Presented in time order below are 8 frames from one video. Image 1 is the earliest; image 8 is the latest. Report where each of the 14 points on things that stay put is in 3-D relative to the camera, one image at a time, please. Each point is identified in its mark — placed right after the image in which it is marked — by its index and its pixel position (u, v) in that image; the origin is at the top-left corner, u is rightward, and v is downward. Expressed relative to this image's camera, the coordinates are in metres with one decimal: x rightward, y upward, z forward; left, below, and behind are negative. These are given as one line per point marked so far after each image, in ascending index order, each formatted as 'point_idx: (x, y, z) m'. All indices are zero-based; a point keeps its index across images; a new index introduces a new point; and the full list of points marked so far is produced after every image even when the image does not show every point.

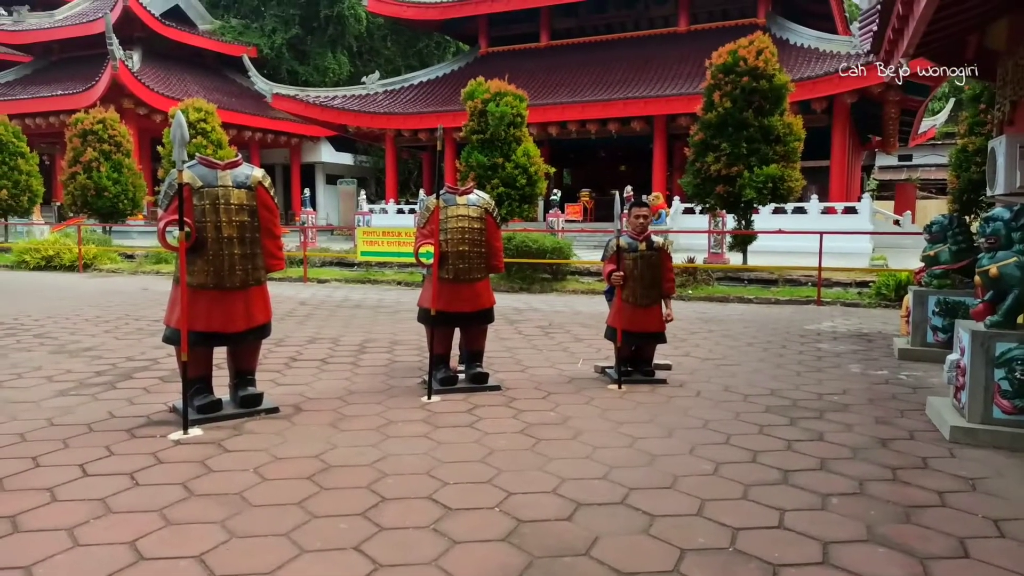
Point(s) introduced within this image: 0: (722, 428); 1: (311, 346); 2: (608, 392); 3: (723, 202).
0: (+1.1, -0.7, +3.8) m
1: (-1.7, -0.5, +6.1) m
2: (+0.6, -0.7, +4.6) m
3: (+3.4, +1.4, +11.8) m
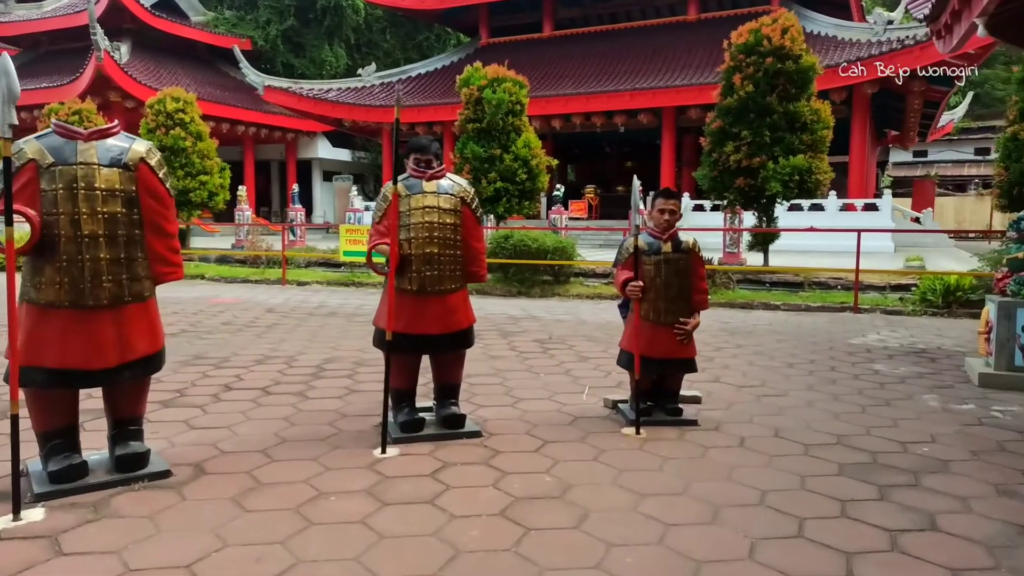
0: (+1.0, -0.8, +2.7) m
1: (-1.8, -0.6, +5.0) m
2: (+0.5, -0.7, +3.5) m
3: (+3.4, +1.3, +10.6) m
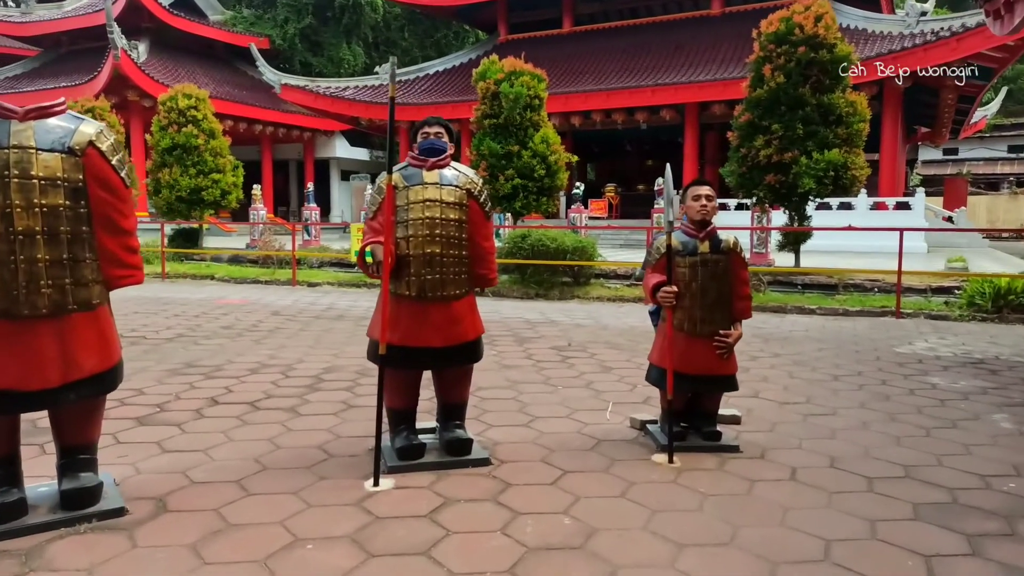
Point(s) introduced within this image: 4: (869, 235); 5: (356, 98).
0: (+1.0, -0.8, +2.2) m
1: (-1.7, -0.6, +4.6) m
2: (+0.6, -0.8, +3.0) m
3: (+3.6, +1.3, +10.1) m
4: (+6.3, +0.9, +13.0) m
5: (-4.2, +5.2, +19.9) m
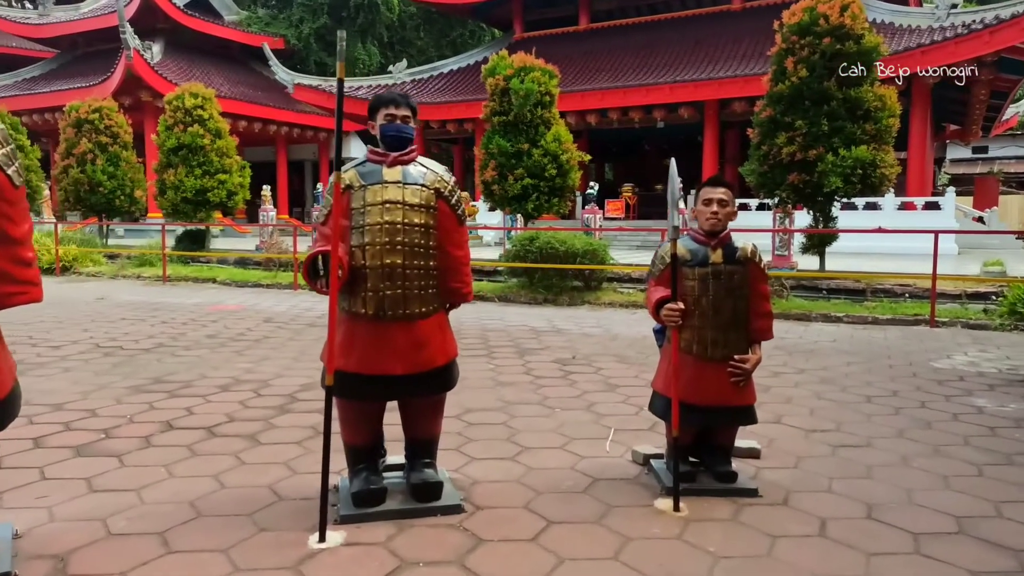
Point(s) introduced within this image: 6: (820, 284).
0: (+0.9, -0.9, +1.7) m
1: (-1.7, -0.6, +4.2) m
2: (+0.5, -0.8, +2.5) m
3: (+3.7, +1.2, +9.5) m
4: (+6.5, +0.9, +12.4) m
5: (-3.8, +5.1, +19.6) m
6: (+3.9, 0.0, +9.2) m
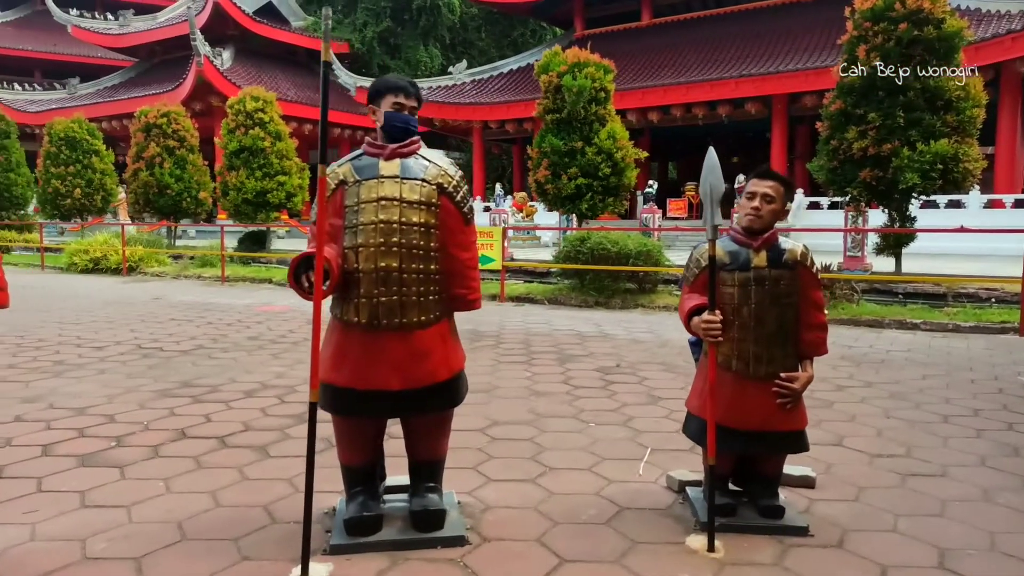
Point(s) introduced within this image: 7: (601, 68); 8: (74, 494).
0: (+0.9, -0.9, +1.4) m
1: (-1.5, -0.6, +4.0) m
2: (+0.5, -0.8, +2.2) m
3: (+4.3, +1.2, +8.9) m
4: (+7.4, +0.8, +11.5) m
5: (-2.3, +5.1, +19.6) m
6: (+4.5, 0.0, +8.6) m
7: (+1.3, +3.3, +10.8) m
8: (-1.6, -0.8, +2.7) m
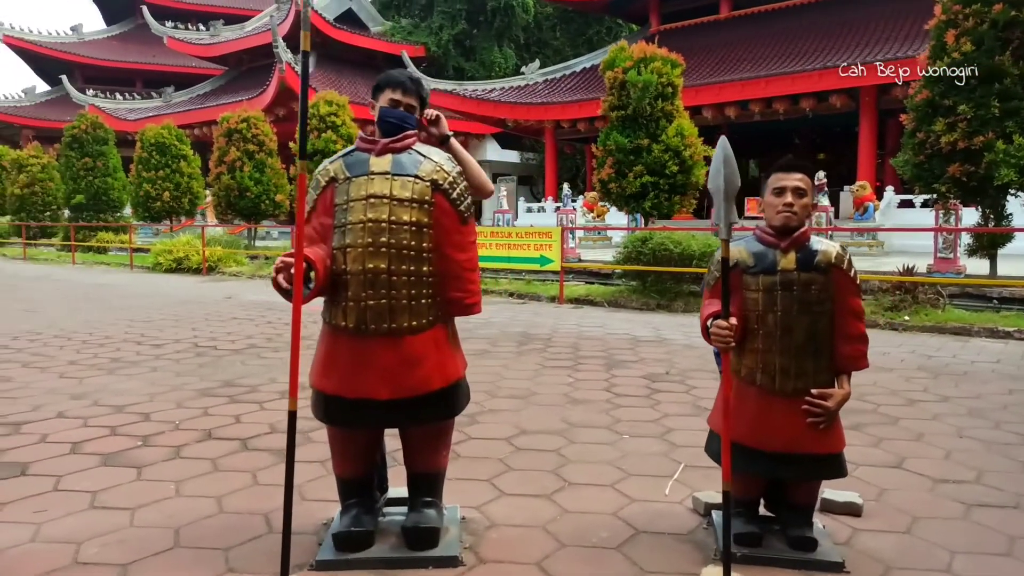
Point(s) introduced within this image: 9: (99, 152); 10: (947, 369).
0: (+0.8, -0.9, +1.1) m
1: (-1.3, -0.7, +4.0) m
2: (+0.5, -0.9, +2.0) m
3: (+5.0, +1.1, +8.2) m
4: (+8.3, +0.7, +10.5) m
5: (-0.4, +5.1, +19.5) m
6: (+5.1, 0.0, +7.9) m
7: (+2.2, +3.2, +10.5) m
8: (-1.6, -0.8, +2.7) m
9: (-10.0, +3.3, +17.9) m
10: (+3.1, -0.6, +5.2) m
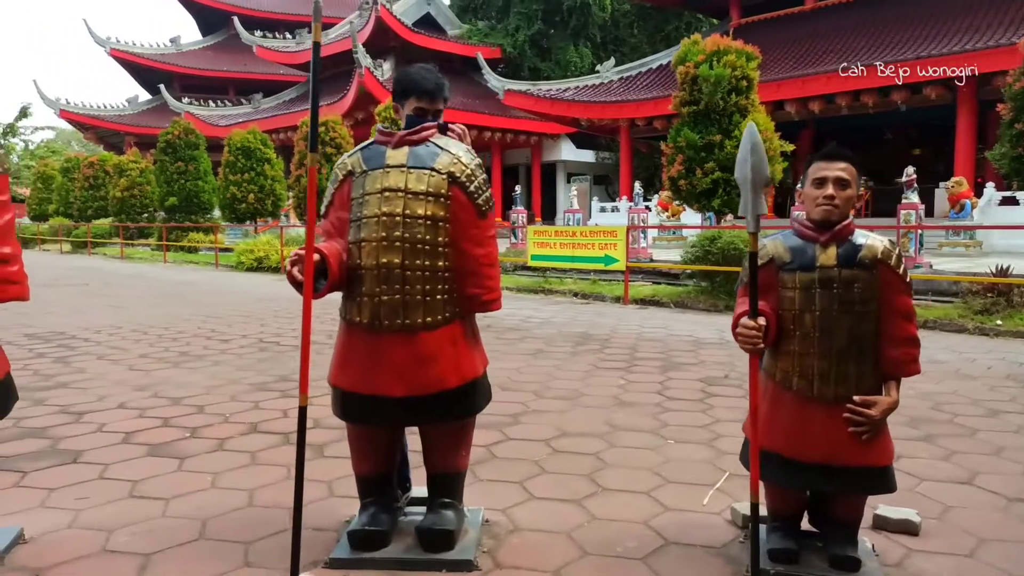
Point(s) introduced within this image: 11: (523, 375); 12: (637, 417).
0: (+0.7, -0.9, +0.9) m
1: (-1.1, -0.6, +4.1) m
2: (+0.5, -0.8, +1.9) m
3: (+5.7, +1.1, +7.6) m
4: (+9.2, +0.7, +9.5) m
5: (+1.5, +5.0, +19.4) m
6: (+5.7, -0.1, +7.2) m
7: (+3.2, +3.2, +10.1) m
8: (-1.5, -0.7, +2.8) m
9: (-8.2, +3.4, +18.8) m
10: (+3.4, -0.6, +4.8) m
11: (+0.1, -0.6, +4.8) m
12: (+0.6, -0.7, +3.8) m
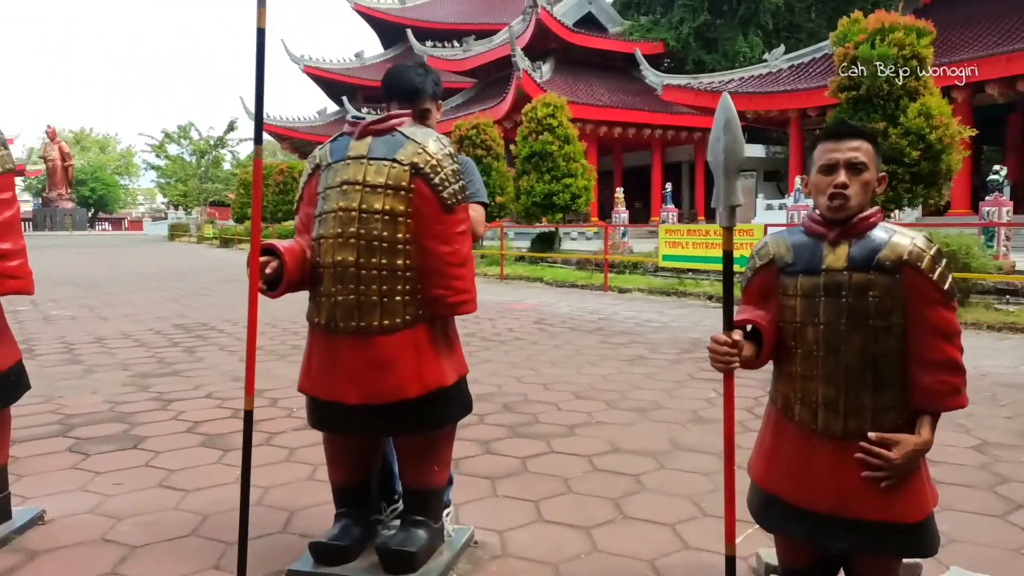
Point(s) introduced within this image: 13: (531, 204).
0: (+0.3, -0.9, +0.6) m
1: (-0.7, -0.6, +4.1) m
2: (+0.3, -0.9, +1.5) m
3: (+6.7, +1.0, +5.9) m
4: (+10.6, +0.5, +7.0) m
5: (+5.4, +5.0, +18.4) m
6: (+6.6, -0.2, +5.6) m
7: (+4.9, +3.1, +9.0) m
8: (-1.4, -0.7, +2.9) m
9: (-4.2, +3.4, +20.0) m
10: (+3.9, -0.6, +3.7) m
11: (+0.6, -0.6, +4.5) m
12: (+0.9, -0.7, +3.4) m
13: (+0.4, +1.8, +15.6) m
